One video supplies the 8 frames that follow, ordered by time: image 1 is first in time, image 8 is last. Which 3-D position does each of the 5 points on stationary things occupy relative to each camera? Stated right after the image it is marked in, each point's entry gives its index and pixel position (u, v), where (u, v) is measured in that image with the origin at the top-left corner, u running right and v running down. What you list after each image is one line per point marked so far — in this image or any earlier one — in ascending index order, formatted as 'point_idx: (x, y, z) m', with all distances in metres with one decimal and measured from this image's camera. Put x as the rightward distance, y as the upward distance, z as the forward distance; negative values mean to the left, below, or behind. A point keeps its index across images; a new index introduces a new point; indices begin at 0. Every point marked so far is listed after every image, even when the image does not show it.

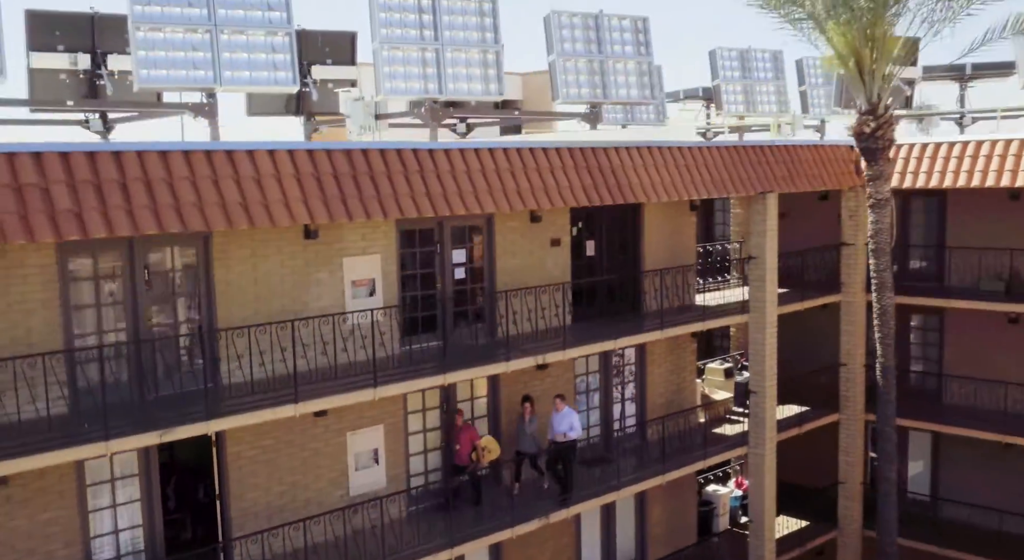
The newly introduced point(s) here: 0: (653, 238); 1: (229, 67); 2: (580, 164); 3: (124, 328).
0: (+2.5, +0.7, +19.4) m
1: (-4.6, +3.1, +16.9) m
2: (+0.8, +1.6, +16.4) m
3: (-4.8, -0.7, +12.9) m
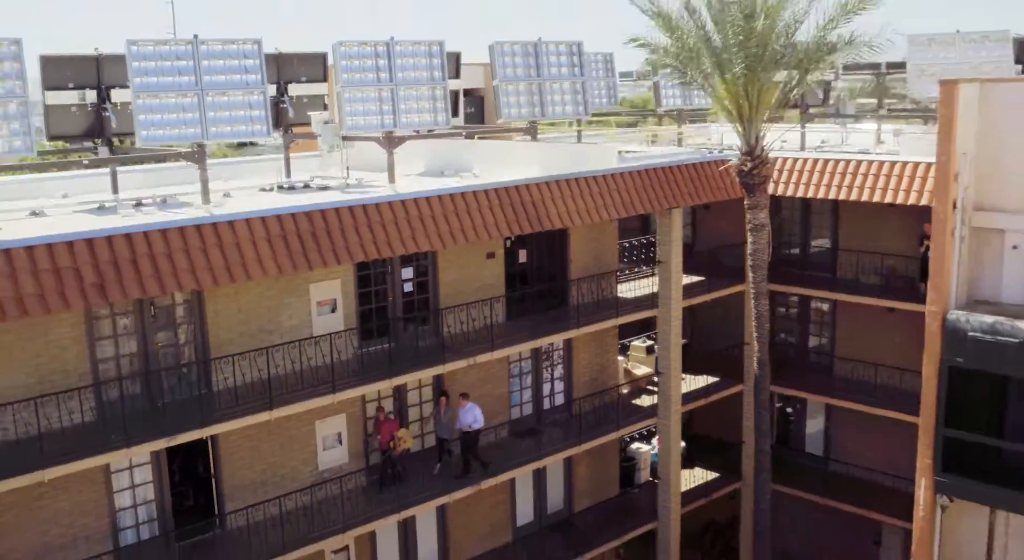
0: (+1.4, +0.7, +22.9) m
1: (-5.8, +2.9, +20.1) m
2: (-0.4, +1.4, +19.8) m
3: (-5.9, -1.2, +16.5) m
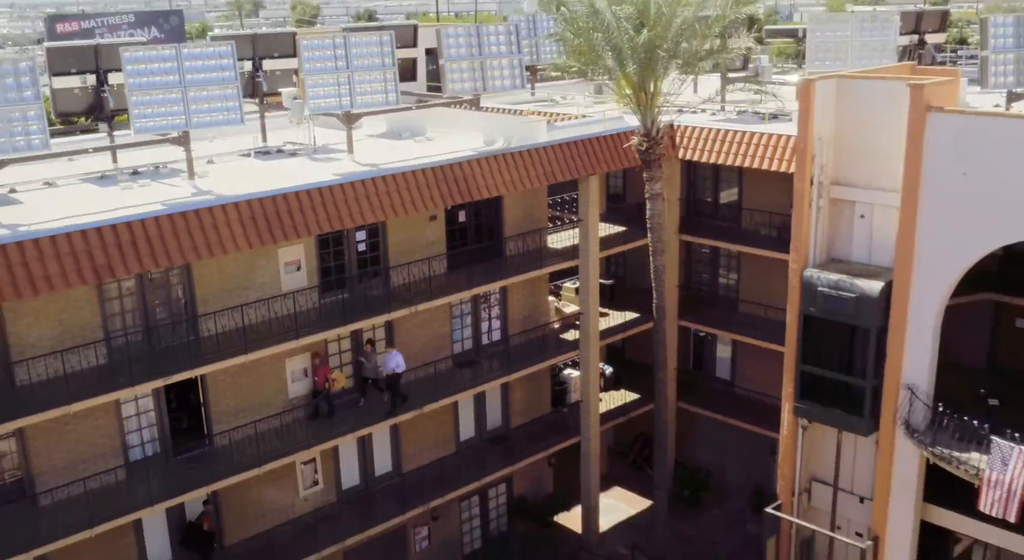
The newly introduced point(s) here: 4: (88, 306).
0: (-0.1, +1.9, +26.8) m
1: (-7.3, +3.8, +23.8) m
2: (-1.8, +2.3, +23.6) m
3: (-7.4, -0.6, +20.6) m
4: (-8.1, -0.5, +19.9) m
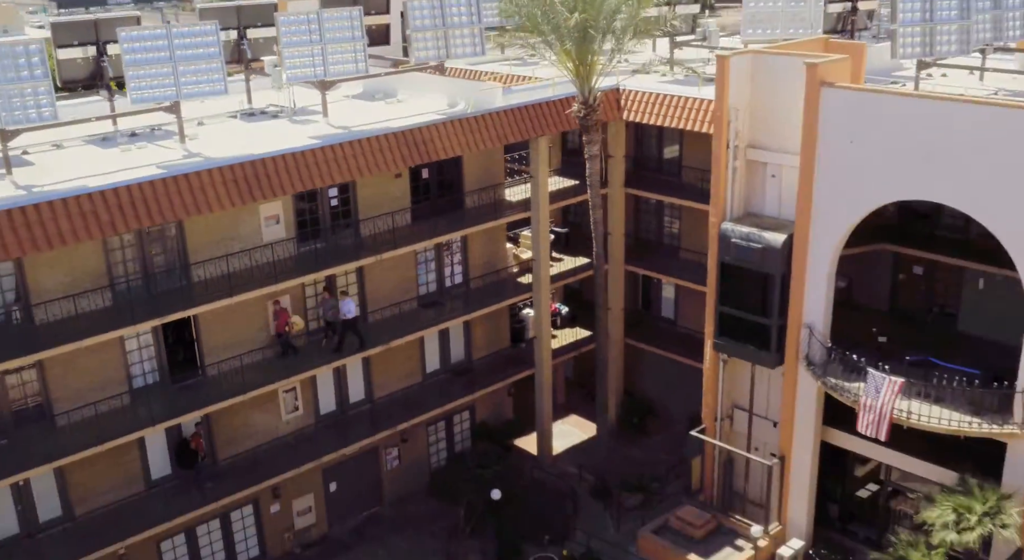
0: (-1.3, +3.3, +29.9) m
1: (-8.5, +5.1, +26.8) m
2: (-3.0, +3.5, +26.7) m
3: (-8.6, +0.5, +23.9) m
4: (-9.3, +0.5, +23.2) m
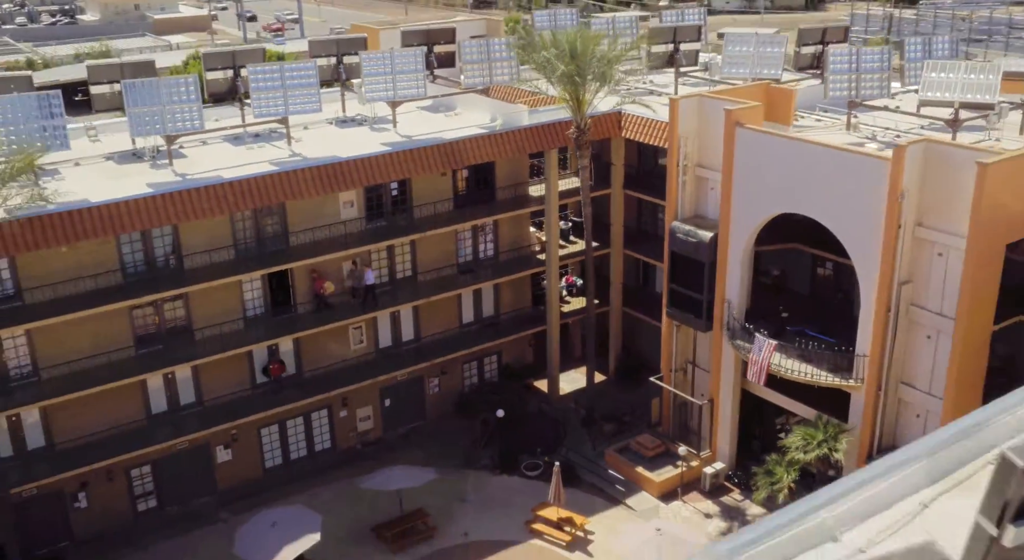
0: (-0.5, +4.3, +39.6) m
1: (-7.9, +6.4, +37.4) m
2: (-2.6, +4.5, +36.7) m
3: (-8.6, +1.7, +34.6) m
4: (-9.4, +1.8, +34.0) m
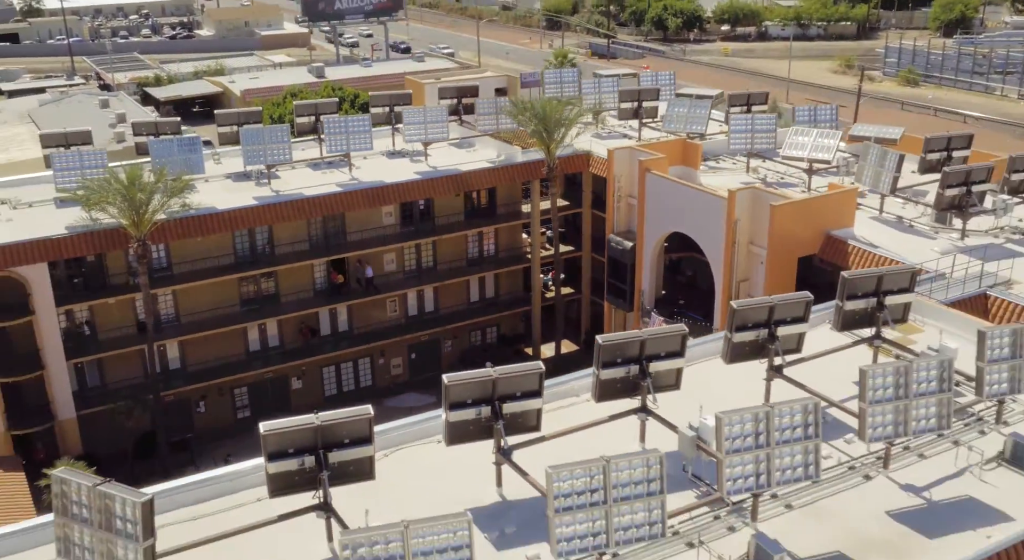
0: (-0.7, +4.8, +55.3) m
1: (-8.2, +7.1, +53.7) m
2: (-3.0, +5.1, +52.6) m
3: (-9.3, +2.5, +51.1) m
4: (-10.1, +2.6, +50.5) m
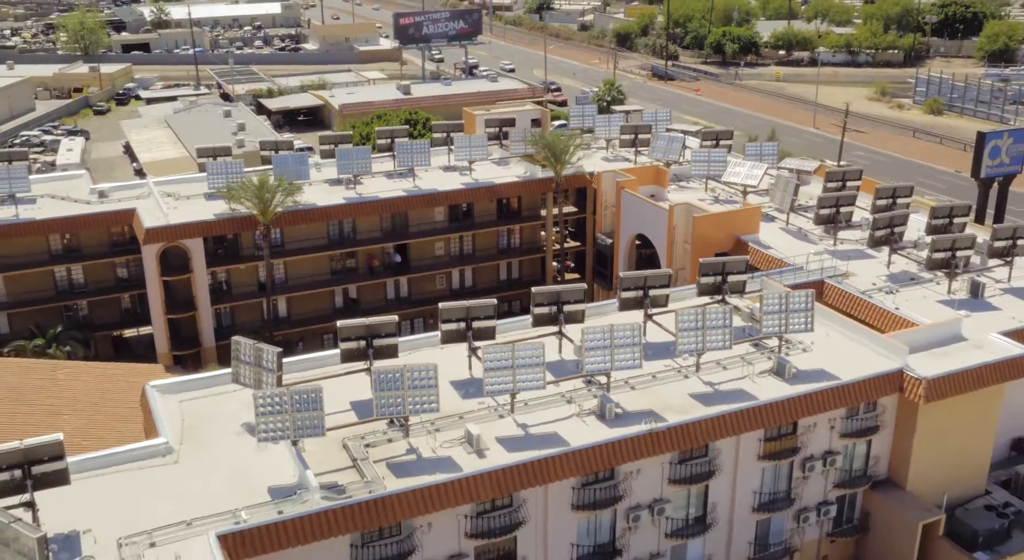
0: (+0.8, +5.8, +74.3) m
1: (-6.7, +8.5, +73.3) m
2: (-1.8, +6.2, +71.7) m
3: (-8.3, +3.9, +70.7) m
4: (-9.1, +4.1, +70.2) m
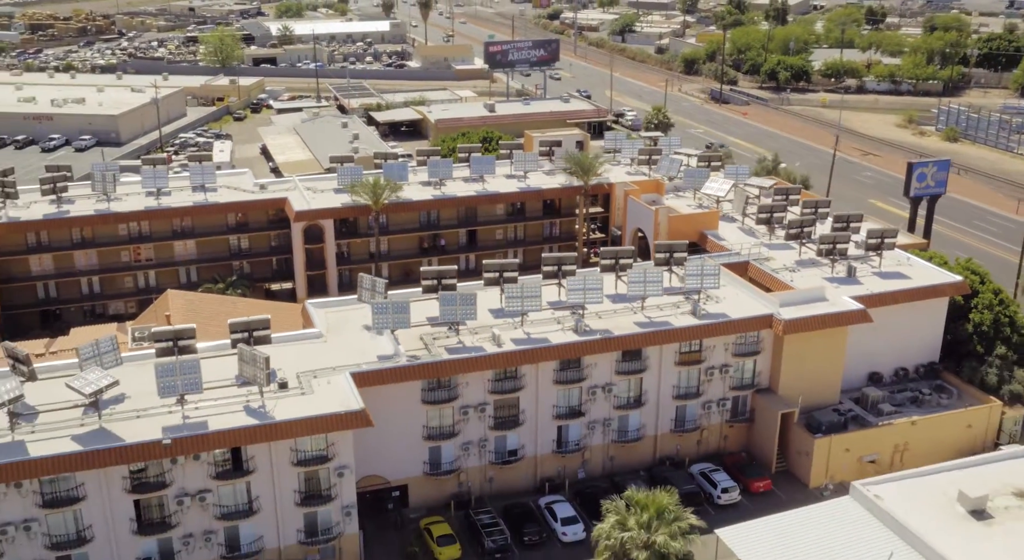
0: (+4.8, +7.8, +101.0) m
1: (-2.6, +10.7, +100.7) m
2: (+2.1, +8.3, +98.7) m
3: (-4.5, +6.3, +98.2) m
4: (-5.4, +6.5, +97.8) m
